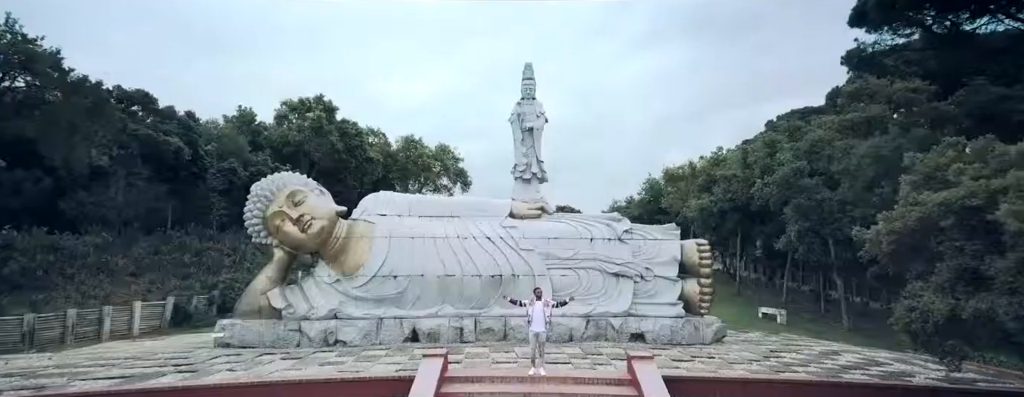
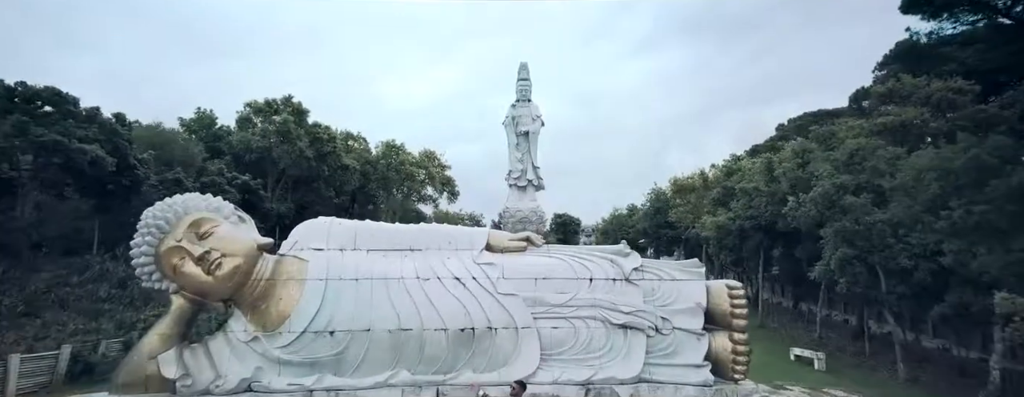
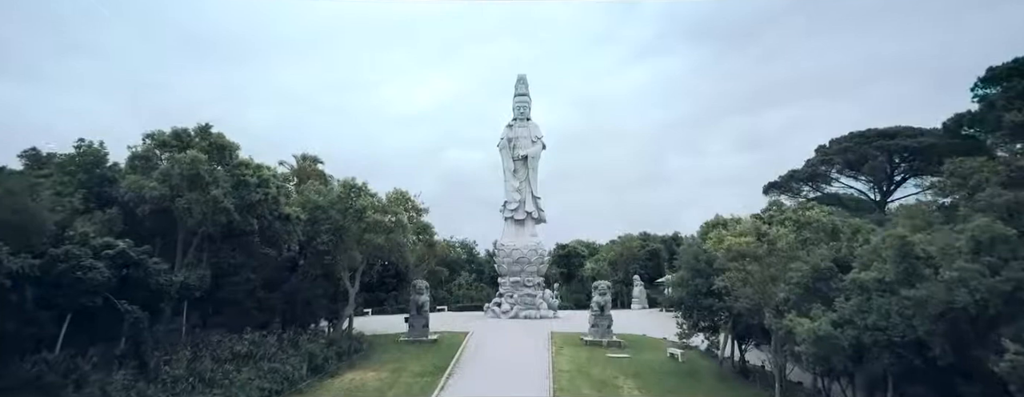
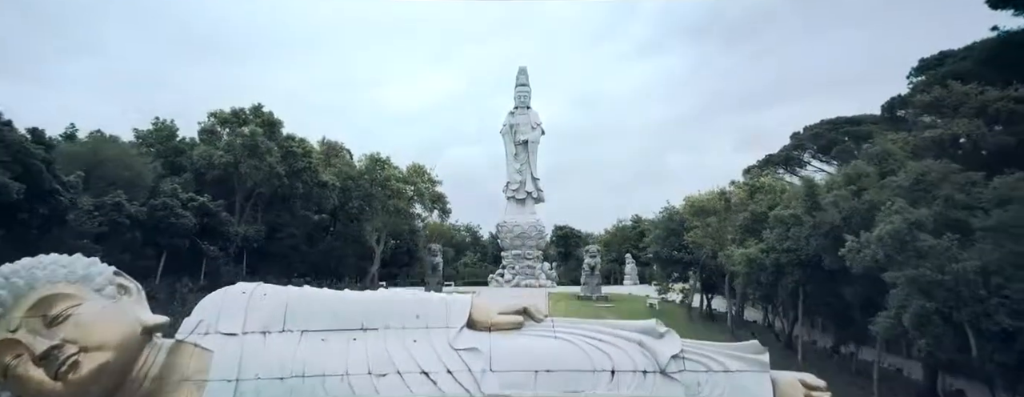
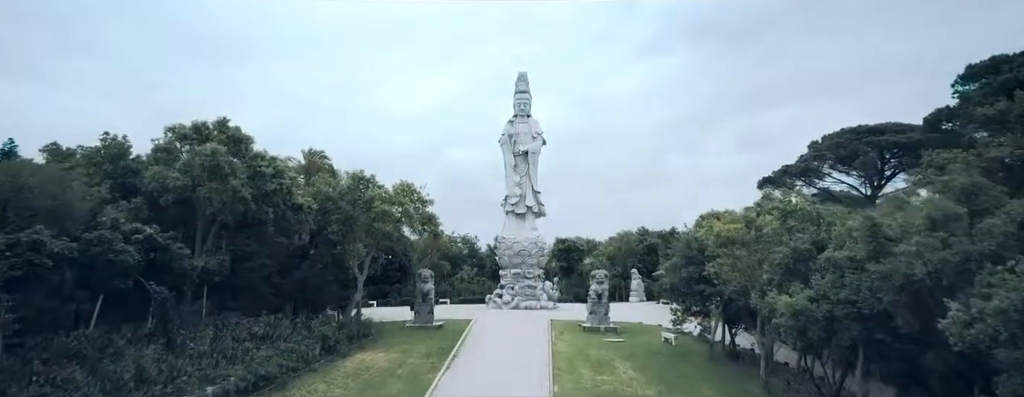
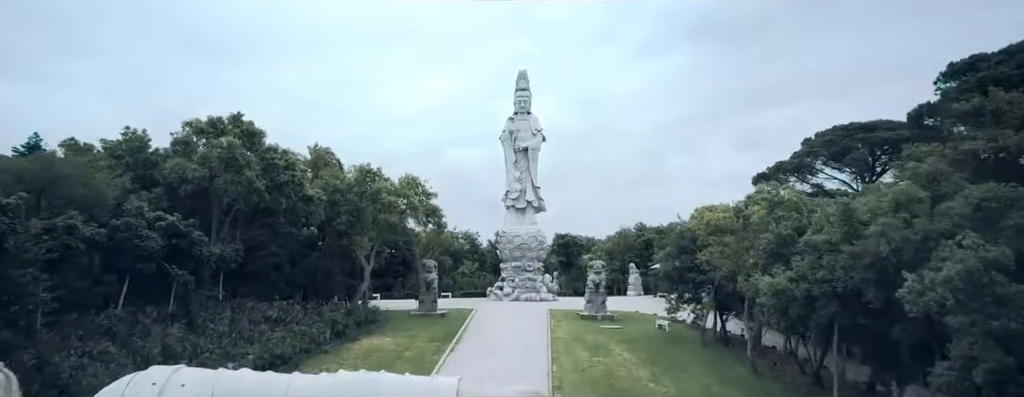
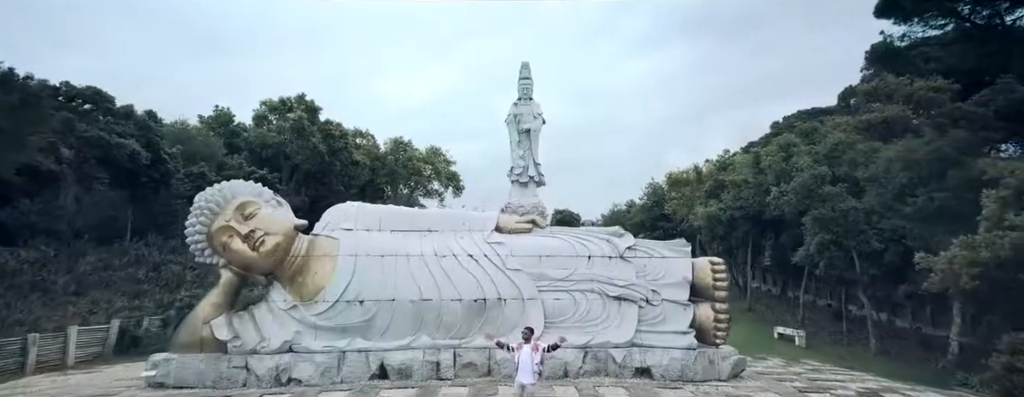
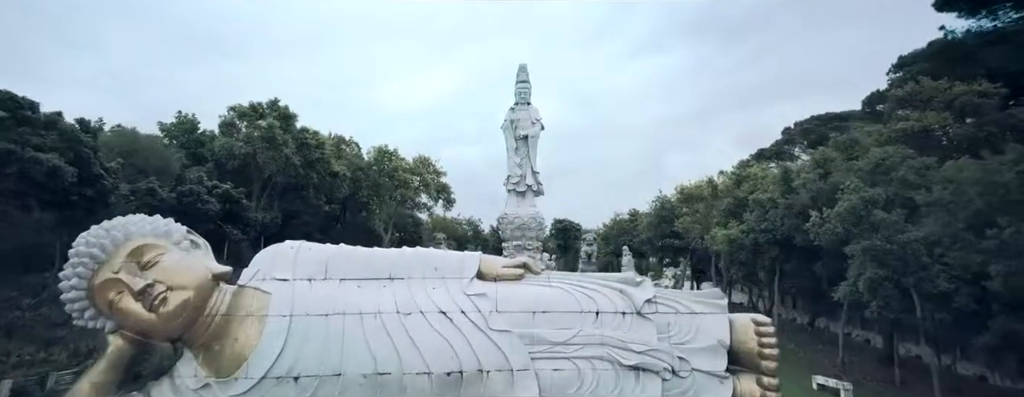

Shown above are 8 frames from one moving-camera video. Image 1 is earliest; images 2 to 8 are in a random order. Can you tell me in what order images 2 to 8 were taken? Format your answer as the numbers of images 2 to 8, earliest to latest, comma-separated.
7, 2, 8, 4, 6, 5, 3
